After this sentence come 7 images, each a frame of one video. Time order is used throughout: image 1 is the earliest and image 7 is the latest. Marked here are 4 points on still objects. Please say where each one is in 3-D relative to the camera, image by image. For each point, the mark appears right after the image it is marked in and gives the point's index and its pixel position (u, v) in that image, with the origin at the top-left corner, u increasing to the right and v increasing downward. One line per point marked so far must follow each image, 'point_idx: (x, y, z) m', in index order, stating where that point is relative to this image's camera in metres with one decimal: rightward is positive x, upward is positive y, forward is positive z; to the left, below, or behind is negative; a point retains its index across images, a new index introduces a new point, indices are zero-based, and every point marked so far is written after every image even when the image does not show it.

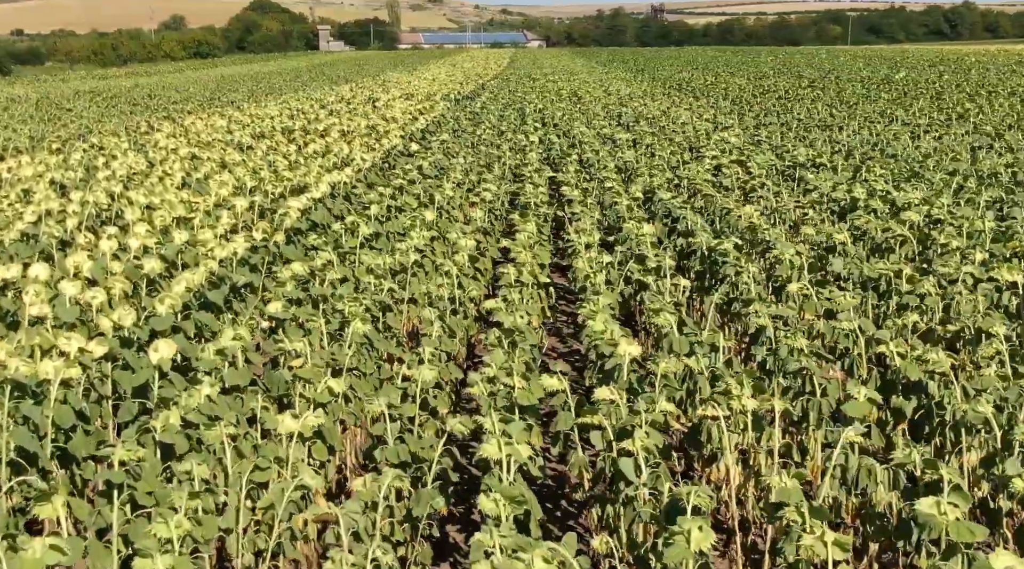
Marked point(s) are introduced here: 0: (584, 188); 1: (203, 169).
0: (+0.8, +1.1, +15.5) m
1: (-3.9, +1.5, +18.0) m
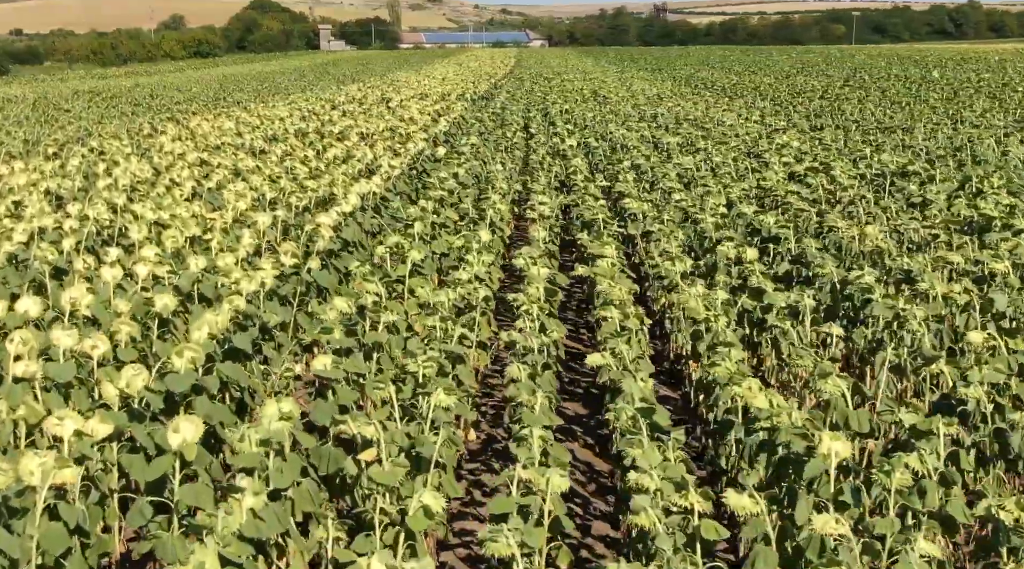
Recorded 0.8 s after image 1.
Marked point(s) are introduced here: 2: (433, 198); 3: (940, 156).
0: (+1.3, +0.8, +13.7) m
1: (-3.4, +1.2, +16.2) m
2: (-0.7, +0.8, +13.4) m
3: (+4.8, +1.4, +16.0) m
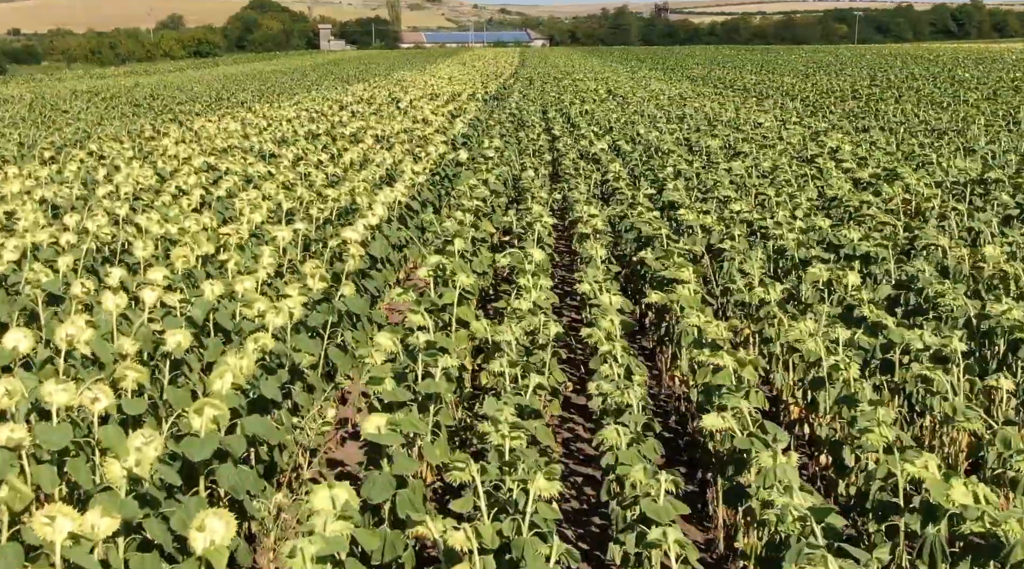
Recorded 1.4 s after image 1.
0: (+1.7, +0.6, +12.4) m
1: (-3.0, +1.0, +15.0) m
2: (-0.4, +0.6, +12.1) m
3: (+5.2, +1.3, +14.7) m
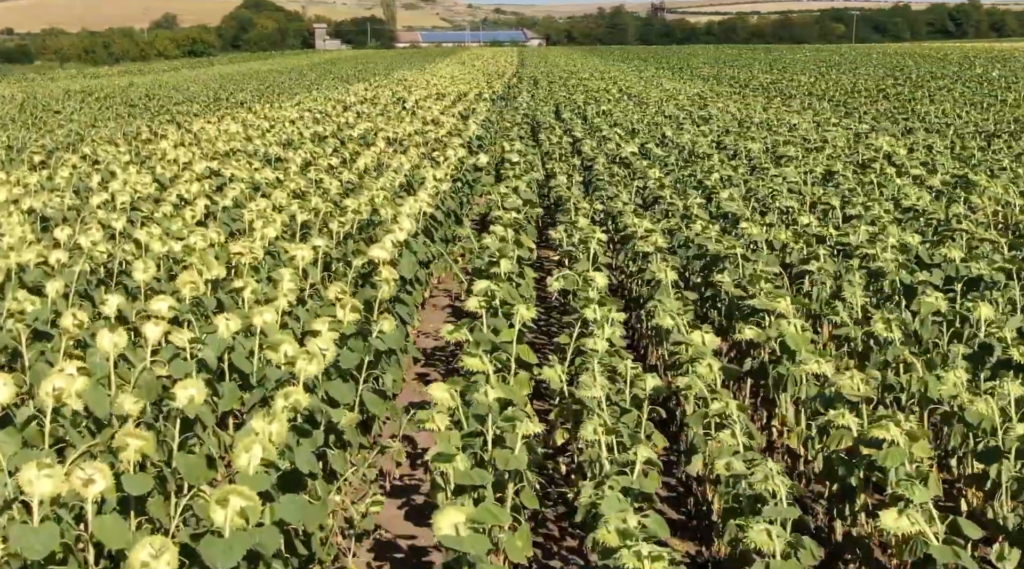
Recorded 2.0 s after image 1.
0: (+2.0, +0.5, +11.1) m
1: (-2.7, +0.9, +13.7) m
2: (0.0, +0.5, +10.8) m
3: (+5.5, +1.1, +13.5) m
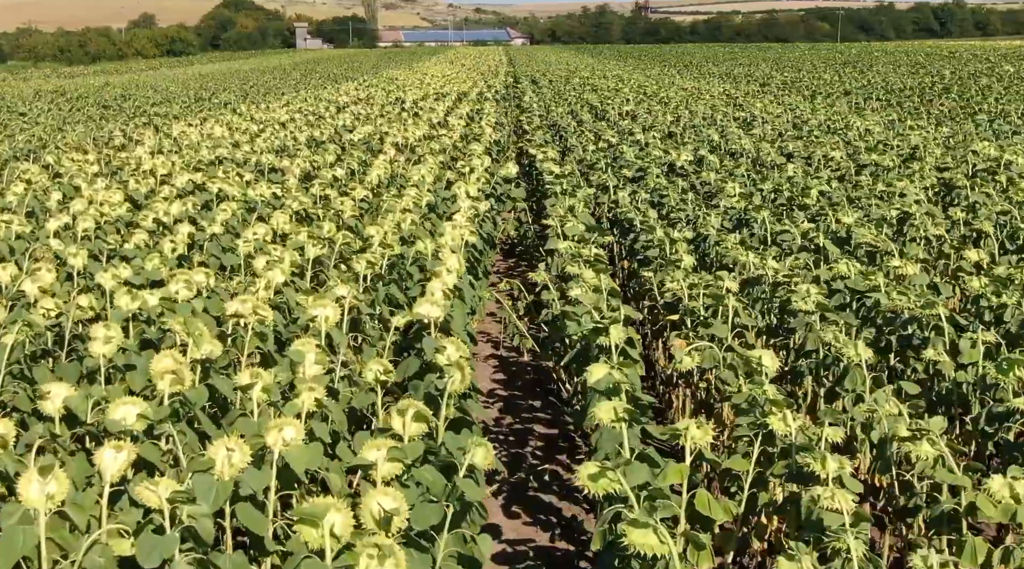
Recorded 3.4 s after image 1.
0: (+2.5, +0.1, +8.6) m
1: (-2.2, +0.5, +11.0) m
2: (+0.4, +0.1, +8.2) m
3: (+5.9, +0.8, +10.9) m
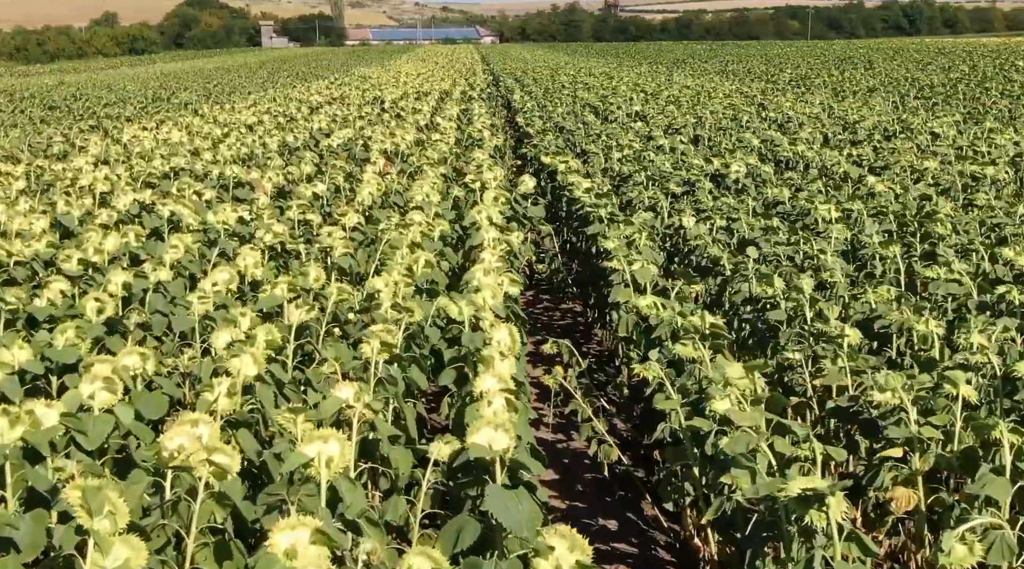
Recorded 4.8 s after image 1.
0: (+2.8, -0.2, +5.9) m
1: (-2.0, +0.2, +8.3) m
2: (+0.8, -0.2, +5.5) m
3: (+6.2, +0.5, +8.4) m
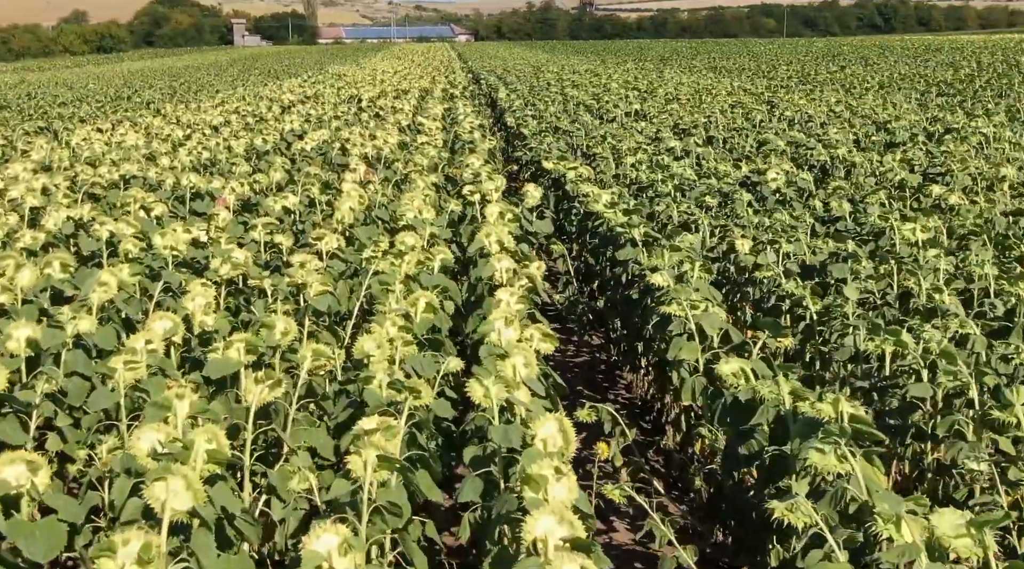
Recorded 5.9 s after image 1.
0: (+3.0, -0.4, +4.2) m
1: (-1.9, -0.1, +6.4) m
2: (+0.9, -0.4, +3.7) m
3: (+6.3, +0.3, +6.7) m
